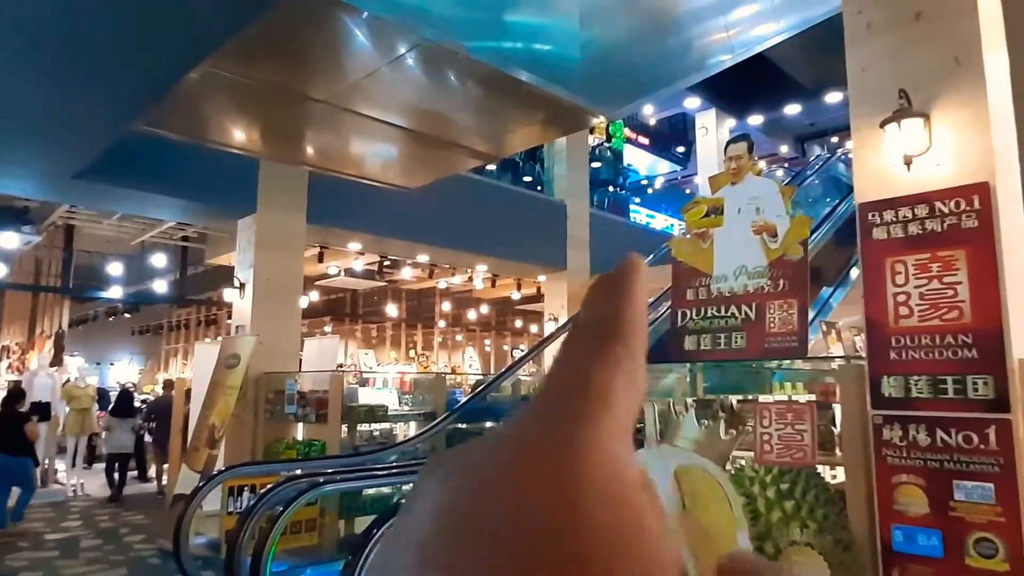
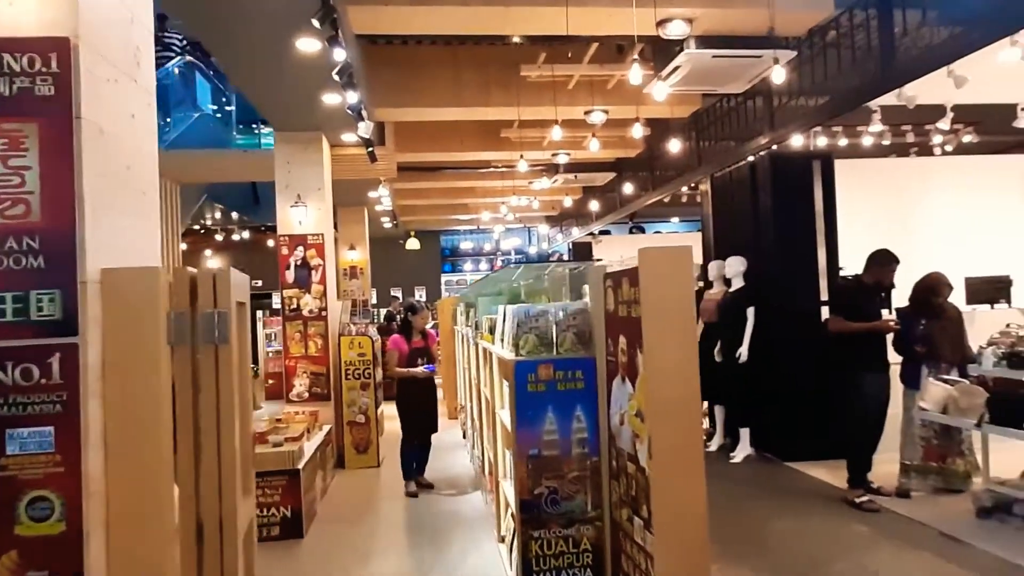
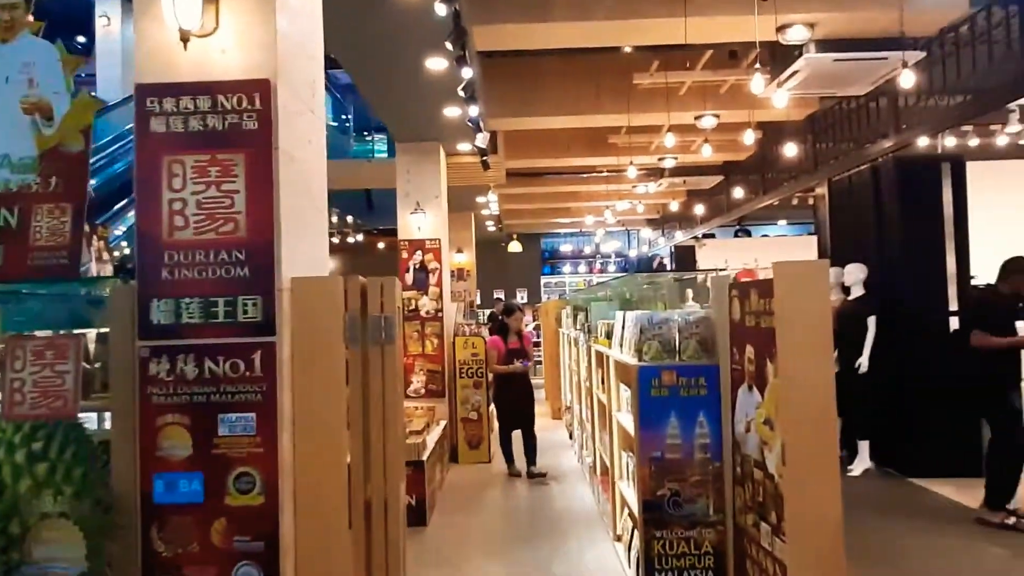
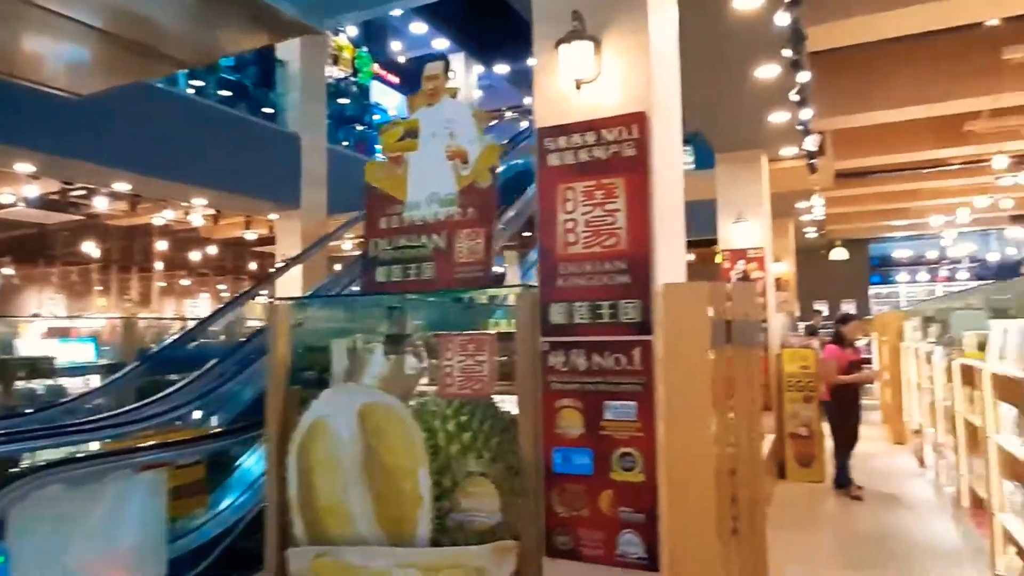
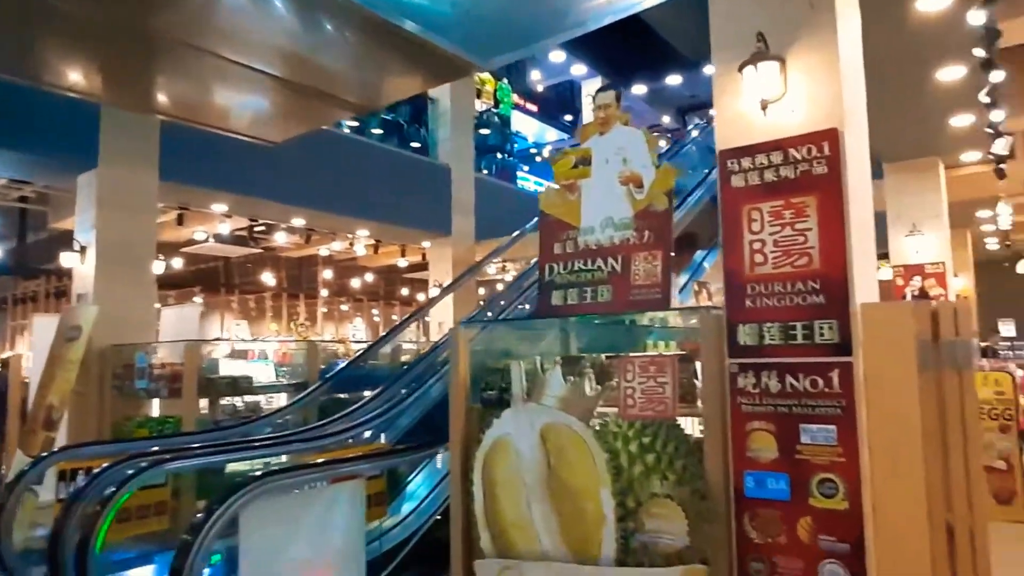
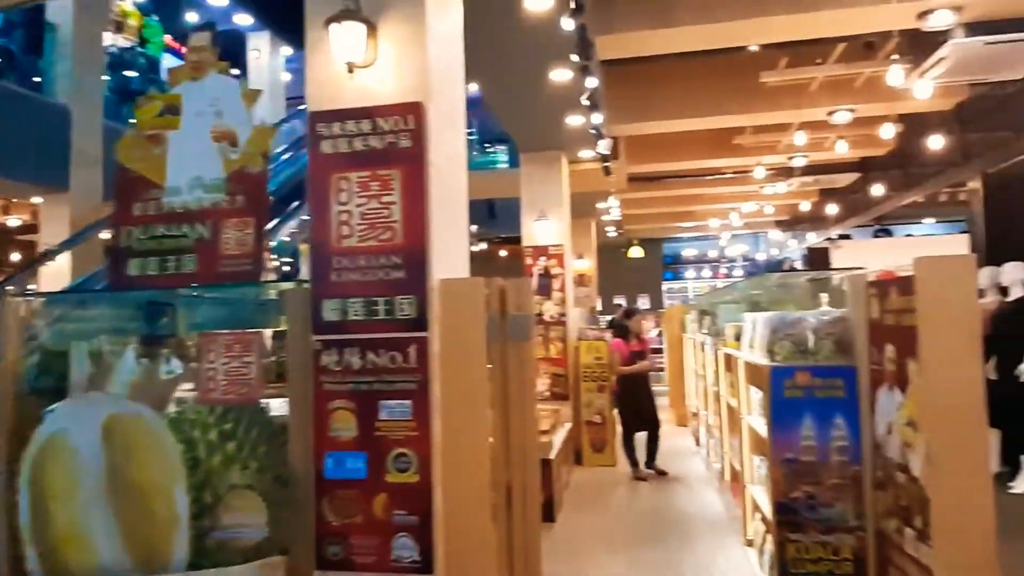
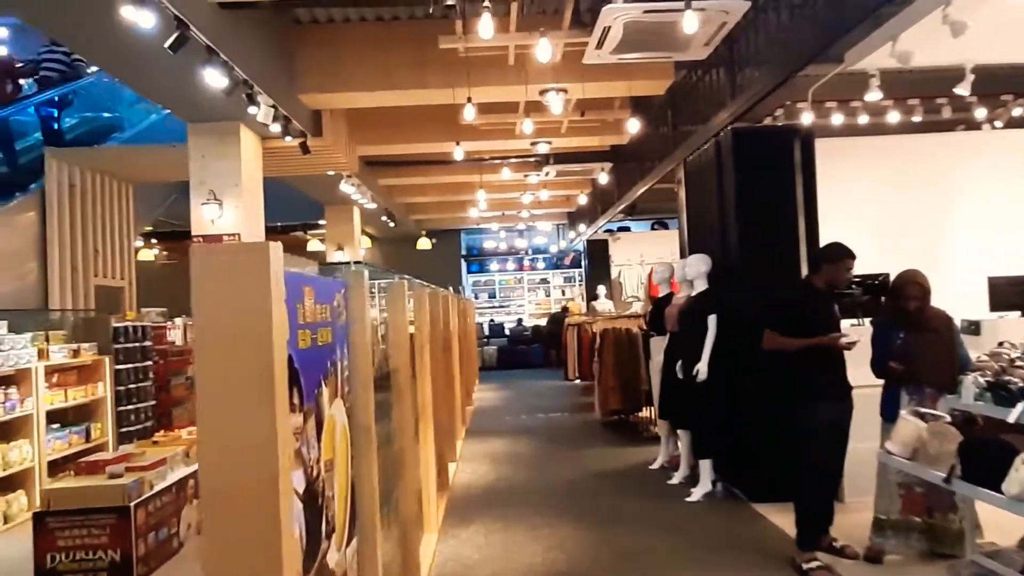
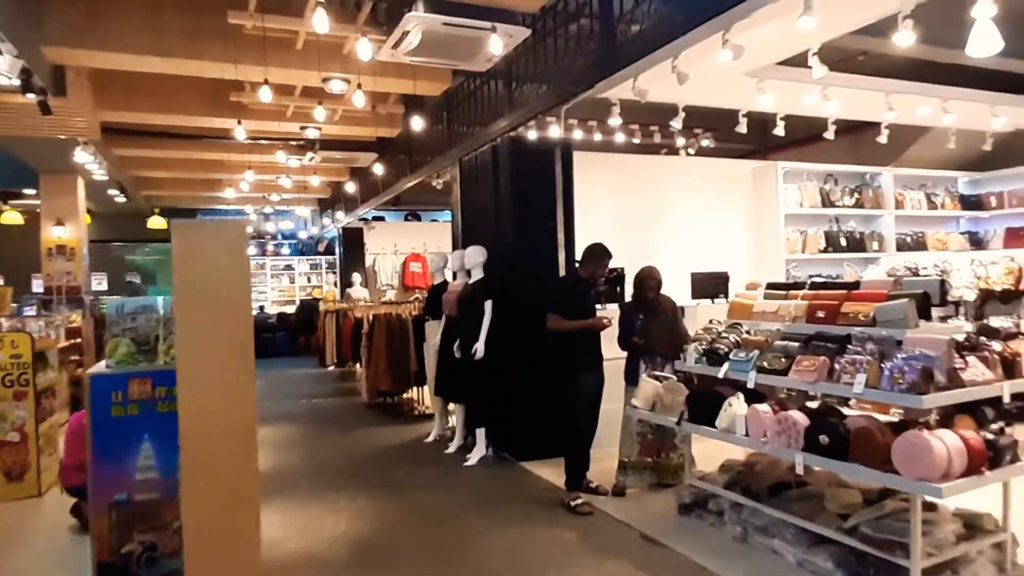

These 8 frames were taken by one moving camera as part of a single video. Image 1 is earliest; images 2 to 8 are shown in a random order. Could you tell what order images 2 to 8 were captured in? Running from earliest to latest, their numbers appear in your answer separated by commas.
5, 4, 6, 3, 2, 8, 7
